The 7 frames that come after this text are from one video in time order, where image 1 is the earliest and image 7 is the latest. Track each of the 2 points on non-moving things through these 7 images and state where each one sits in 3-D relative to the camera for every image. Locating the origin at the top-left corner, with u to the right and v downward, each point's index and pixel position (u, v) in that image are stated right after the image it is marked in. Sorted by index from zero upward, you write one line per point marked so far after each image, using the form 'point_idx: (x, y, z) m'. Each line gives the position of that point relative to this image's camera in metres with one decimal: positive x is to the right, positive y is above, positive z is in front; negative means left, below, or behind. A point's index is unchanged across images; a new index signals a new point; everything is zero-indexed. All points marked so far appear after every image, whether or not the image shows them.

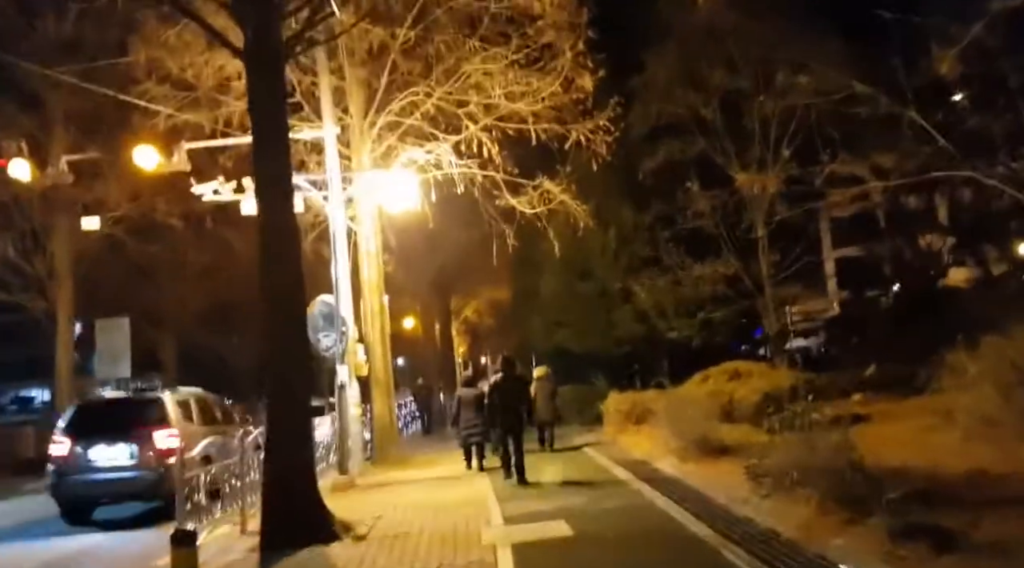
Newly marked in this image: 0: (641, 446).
0: (+2.5, -3.1, +18.8) m
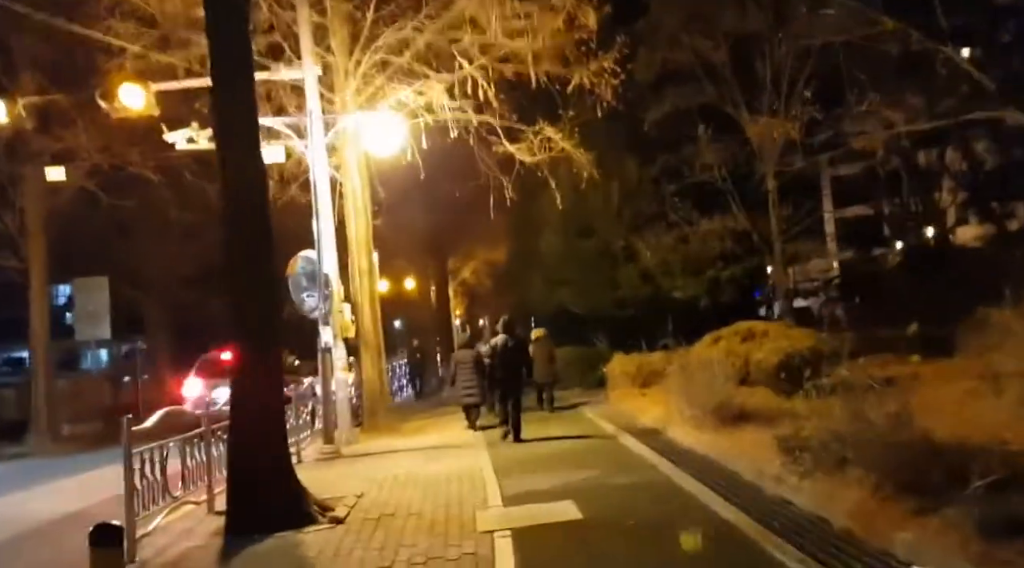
0: (+2.4, -2.3, +17.5) m
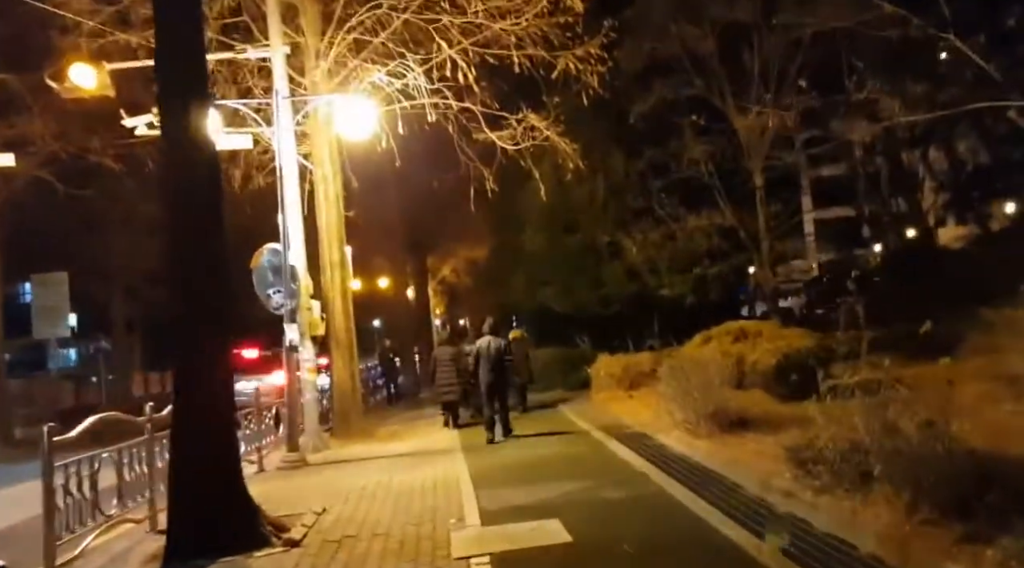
0: (+2.1, -2.2, +16.5) m
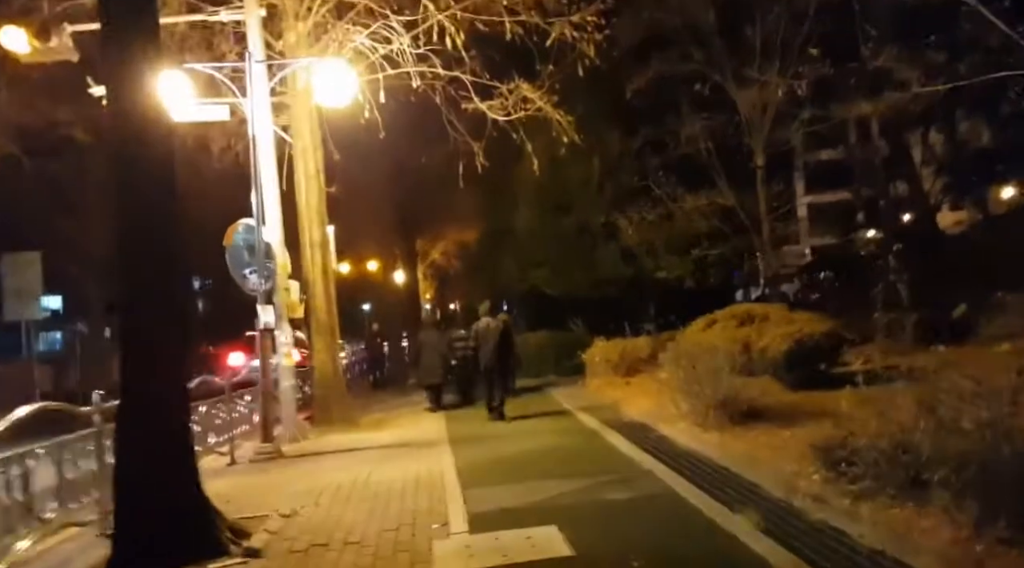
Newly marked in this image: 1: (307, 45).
0: (+1.9, -1.9, +15.5) m
1: (-3.6, +4.2, +17.2) m
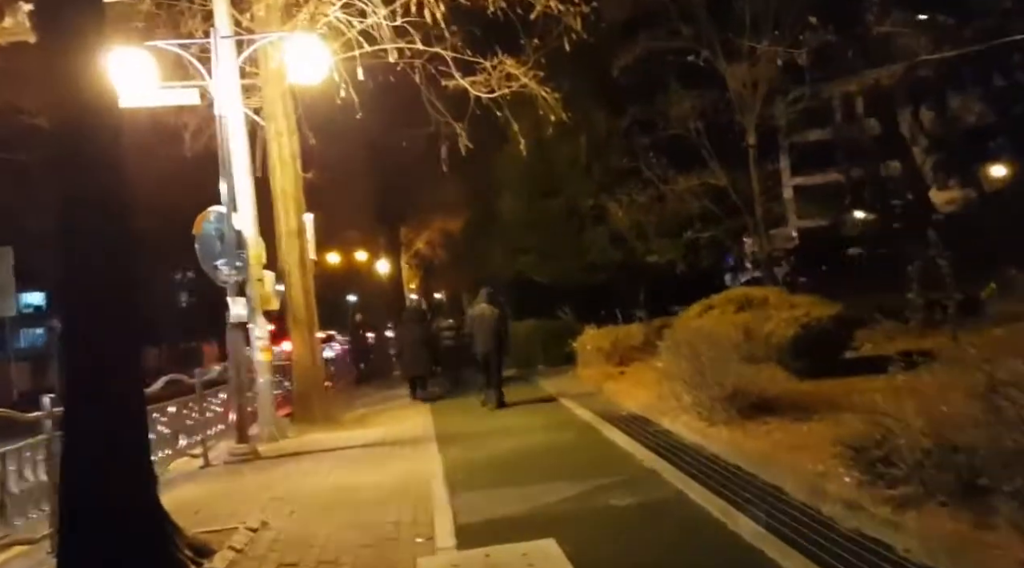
0: (+1.8, -1.7, +14.7) m
1: (-3.9, +4.3, +16.2) m
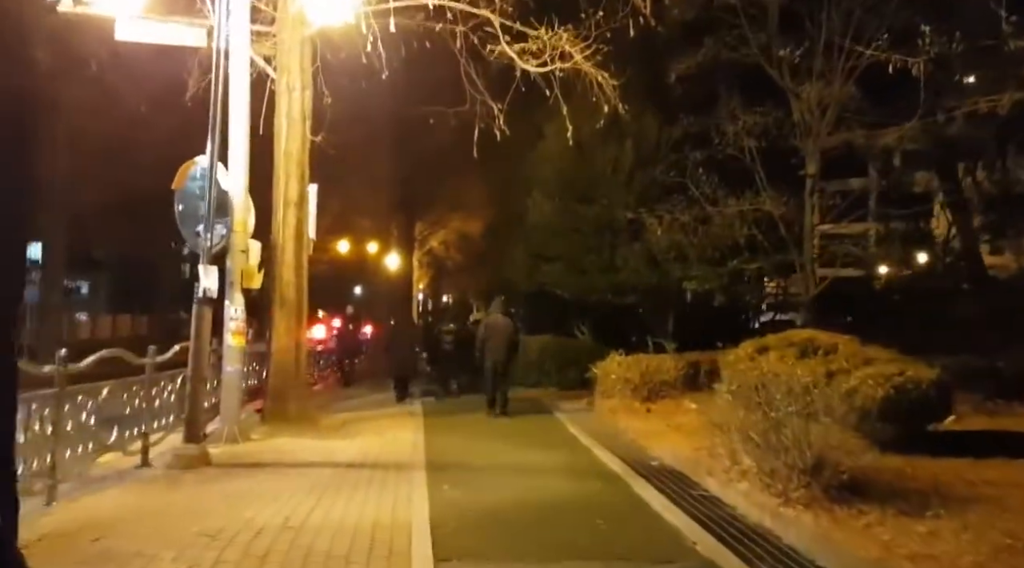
0: (+1.9, -2.0, +12.3) m
1: (-3.0, +4.6, +14.0) m
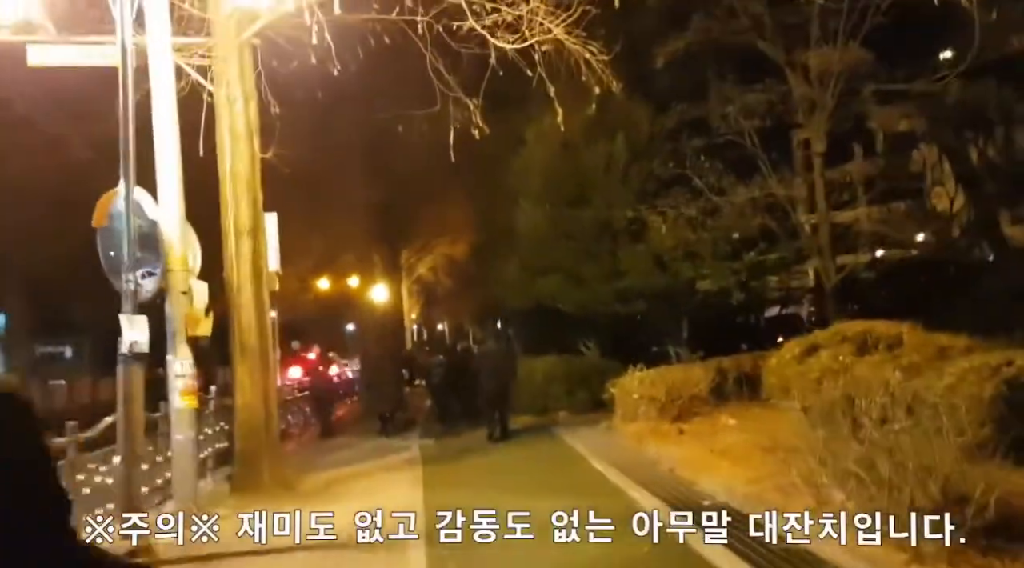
0: (+2.1, -1.9, +10.2) m
1: (-3.4, +4.1, +11.9) m
